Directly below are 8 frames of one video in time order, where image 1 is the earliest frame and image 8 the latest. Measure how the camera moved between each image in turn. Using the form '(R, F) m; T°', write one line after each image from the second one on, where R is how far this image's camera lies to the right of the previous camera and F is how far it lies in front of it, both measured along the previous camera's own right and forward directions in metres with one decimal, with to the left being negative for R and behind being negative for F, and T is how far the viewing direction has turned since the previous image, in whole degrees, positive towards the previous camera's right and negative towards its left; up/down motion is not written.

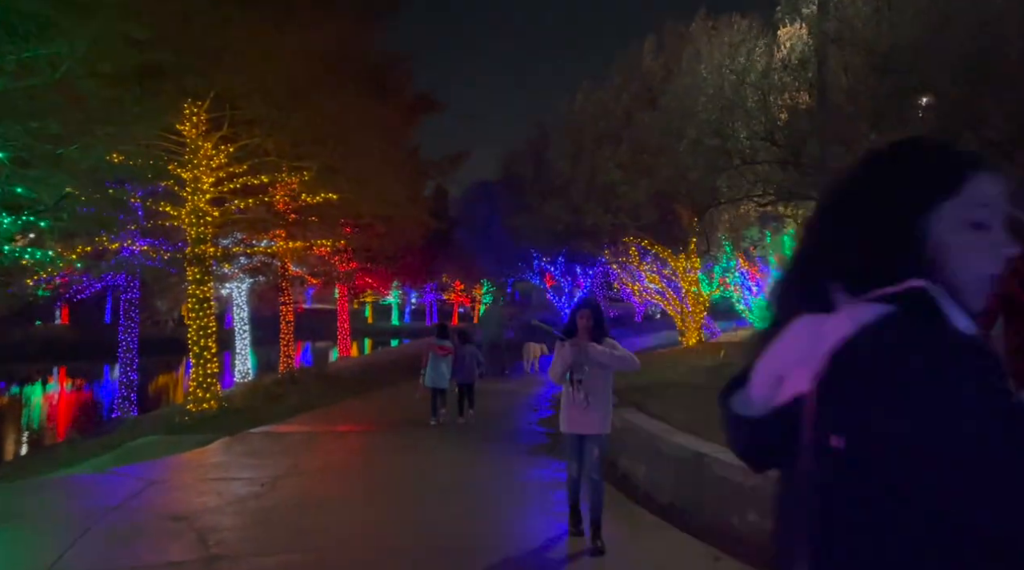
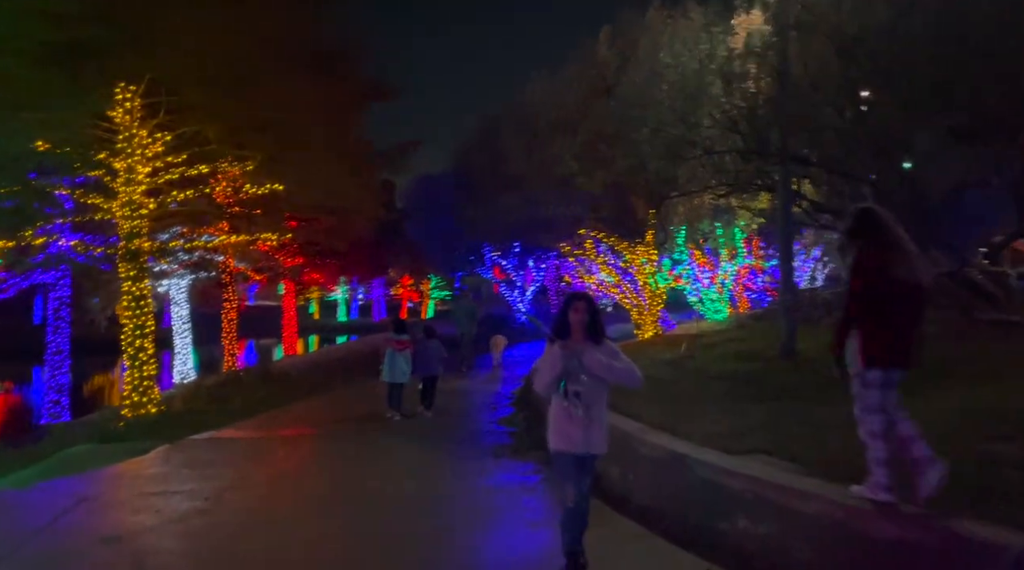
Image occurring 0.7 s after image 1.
(-0.1, +0.5) m; +4°
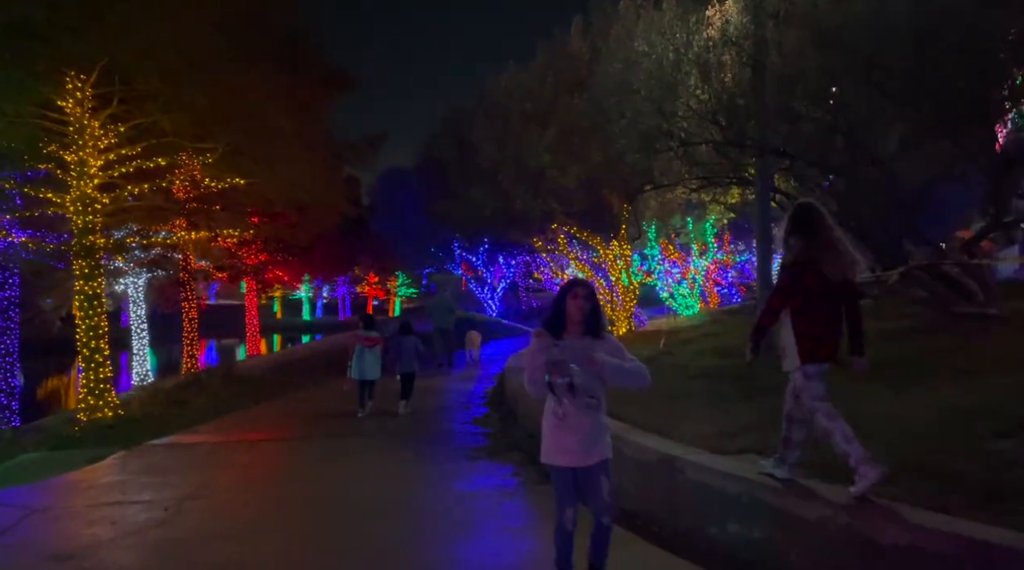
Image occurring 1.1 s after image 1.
(-0.1, +0.3) m; +2°
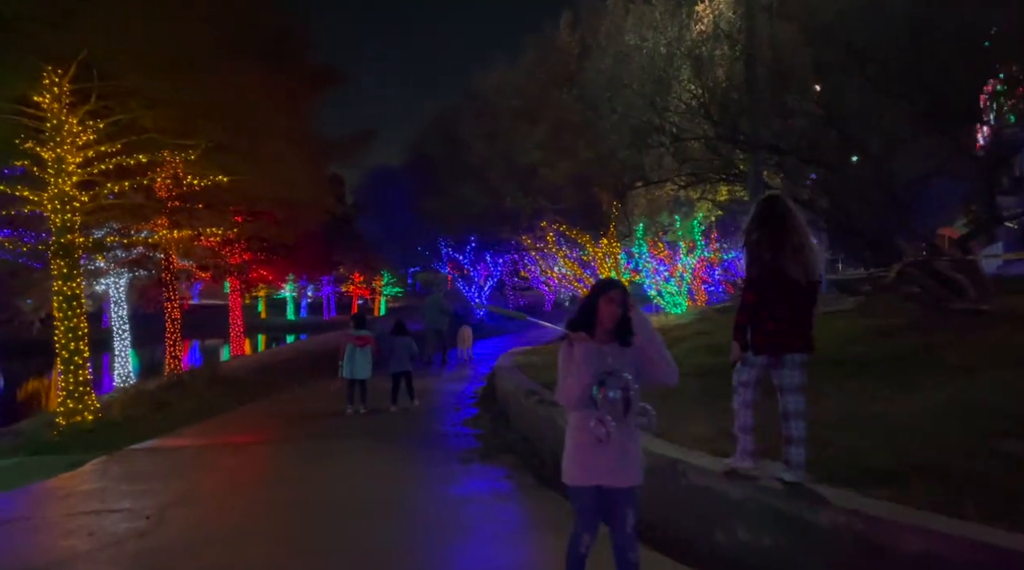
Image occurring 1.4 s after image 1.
(-0.1, +0.2) m; +1°
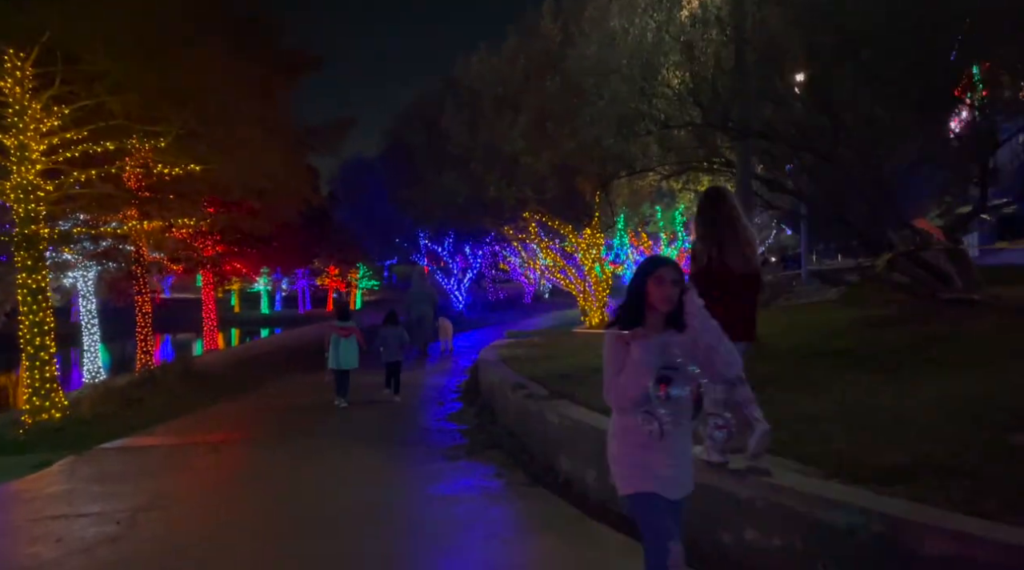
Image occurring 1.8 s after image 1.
(-0.1, +0.3) m; +2°
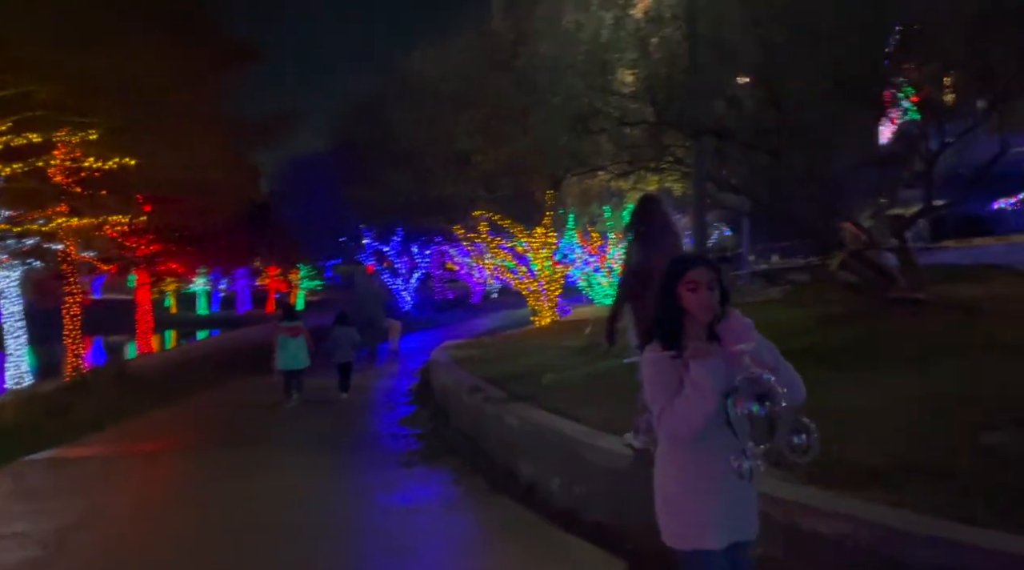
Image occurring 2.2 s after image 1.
(-0.1, +0.3) m; +4°
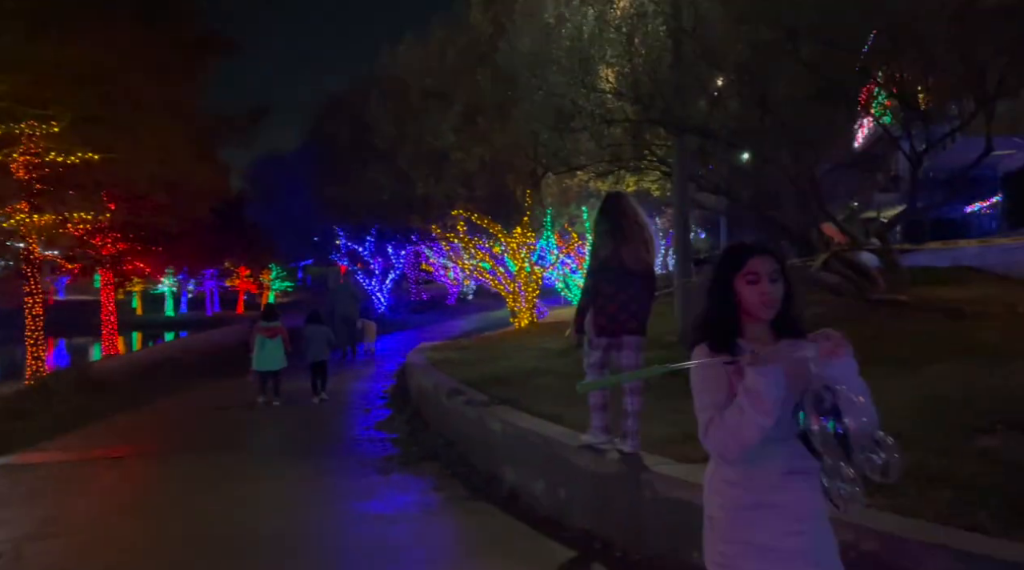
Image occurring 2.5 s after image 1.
(-0.1, +0.2) m; +2°
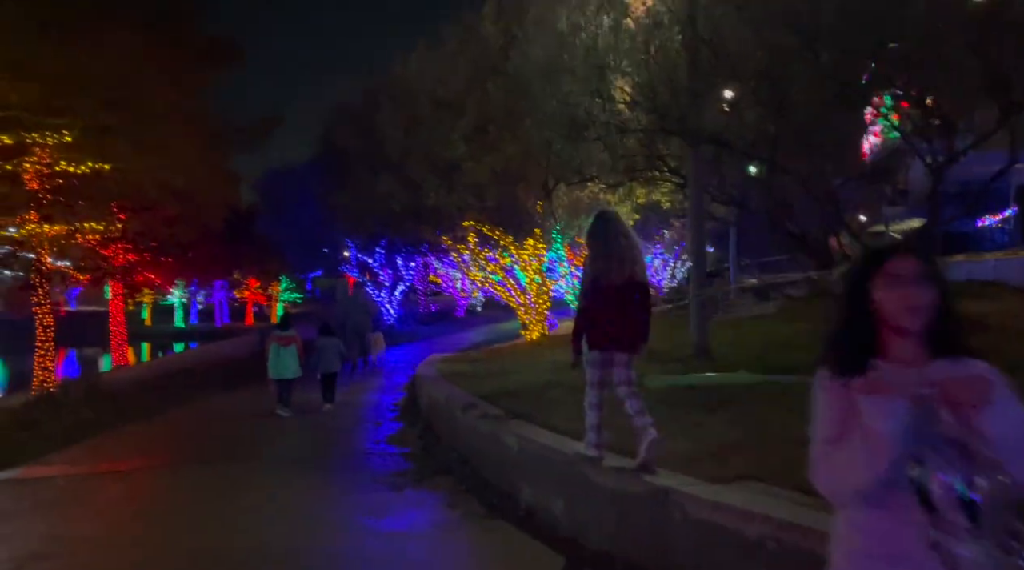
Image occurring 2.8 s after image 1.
(-0.1, +0.1) m; -1°
